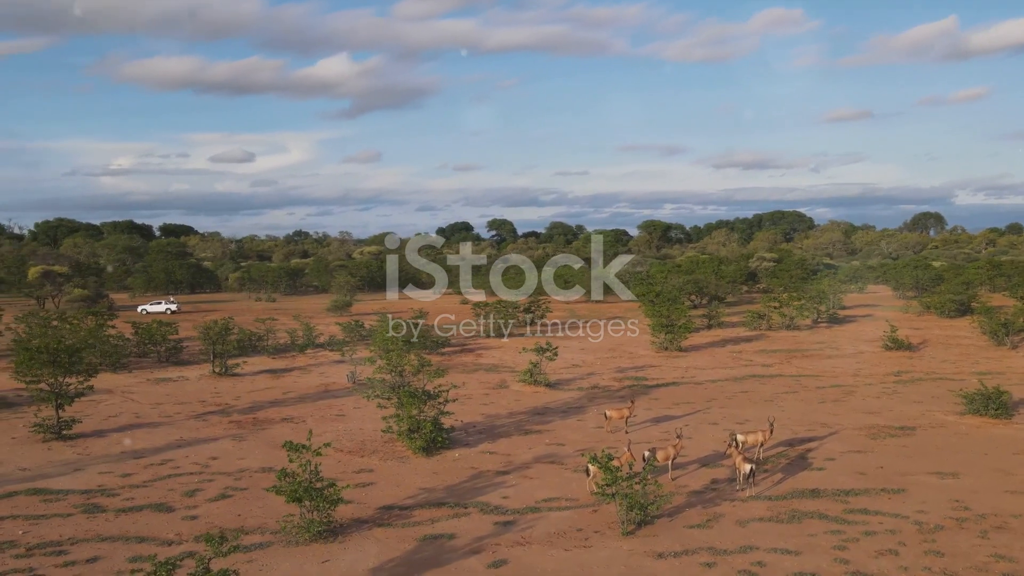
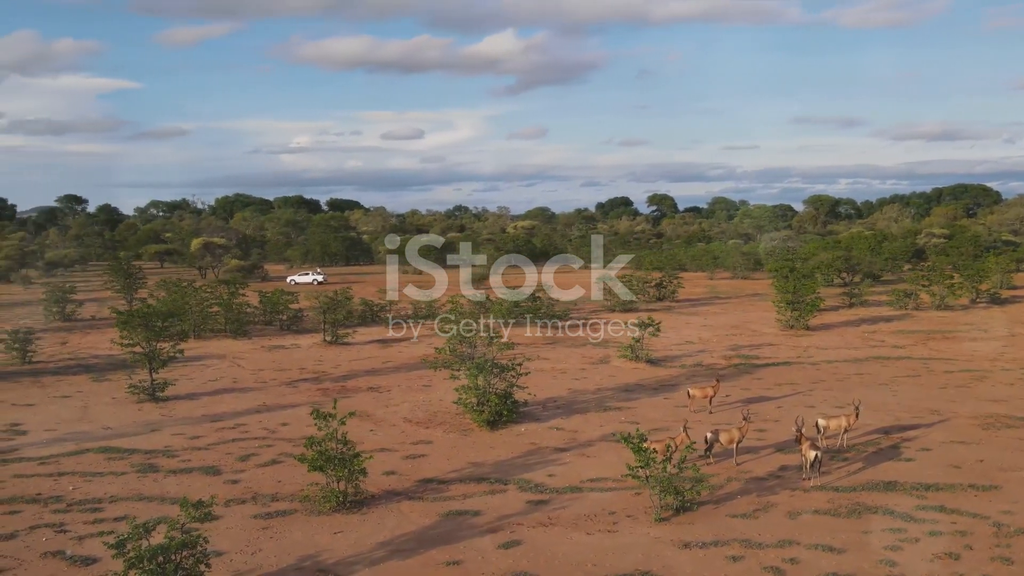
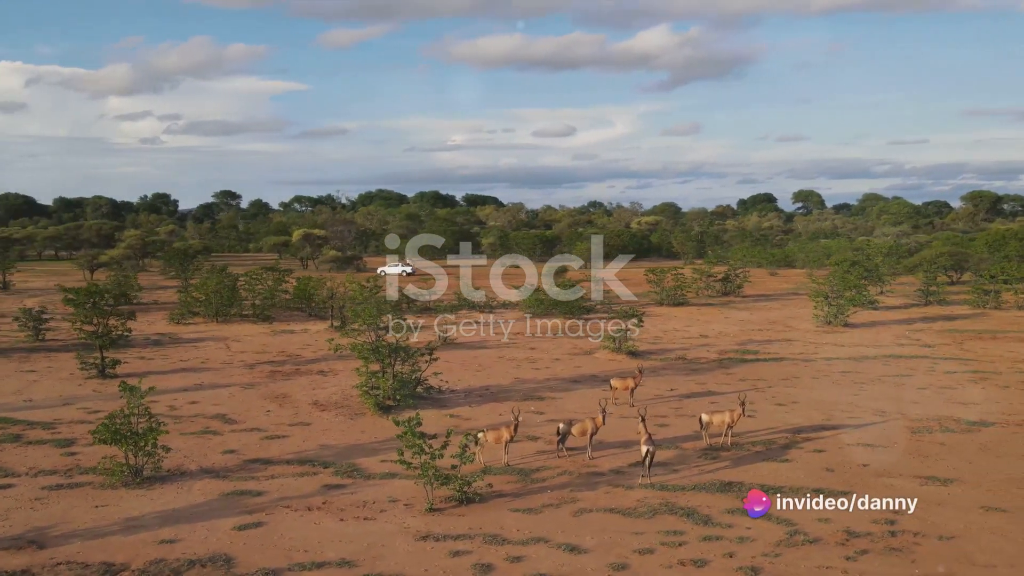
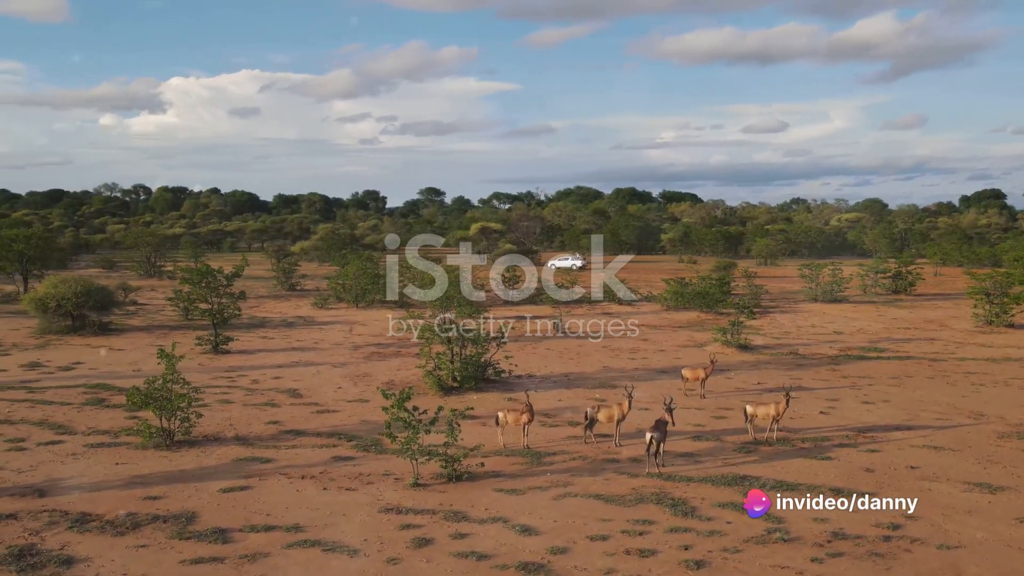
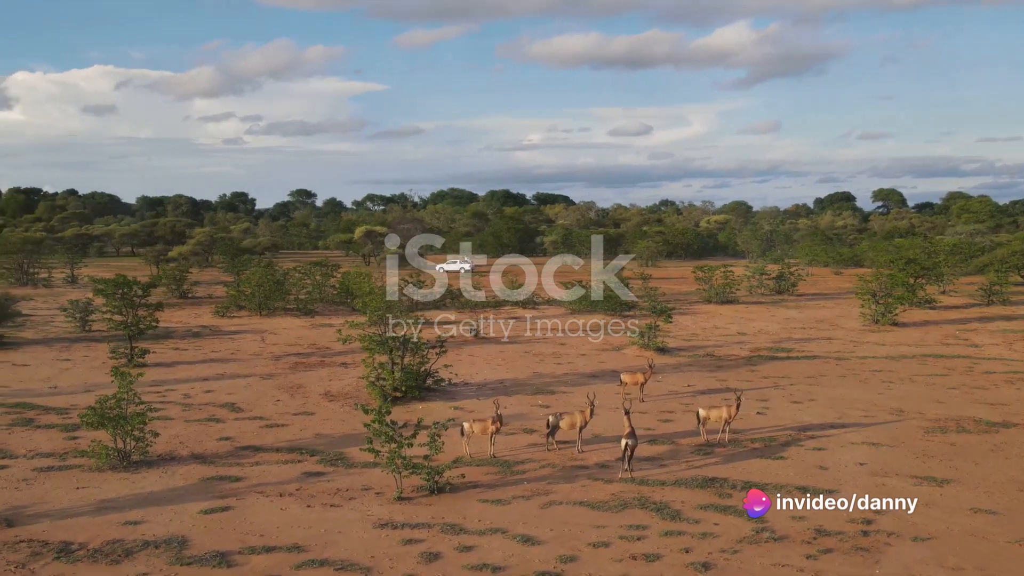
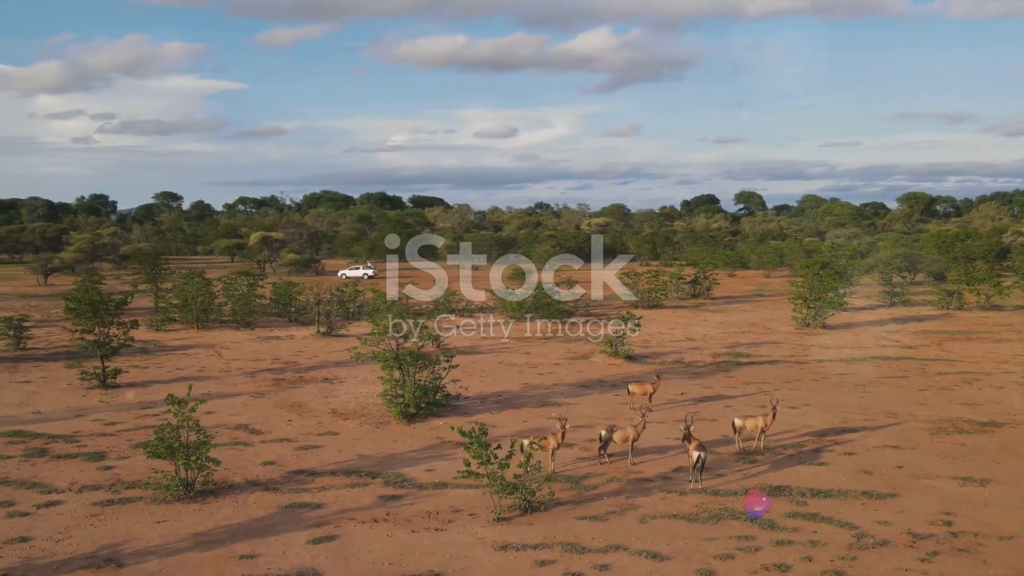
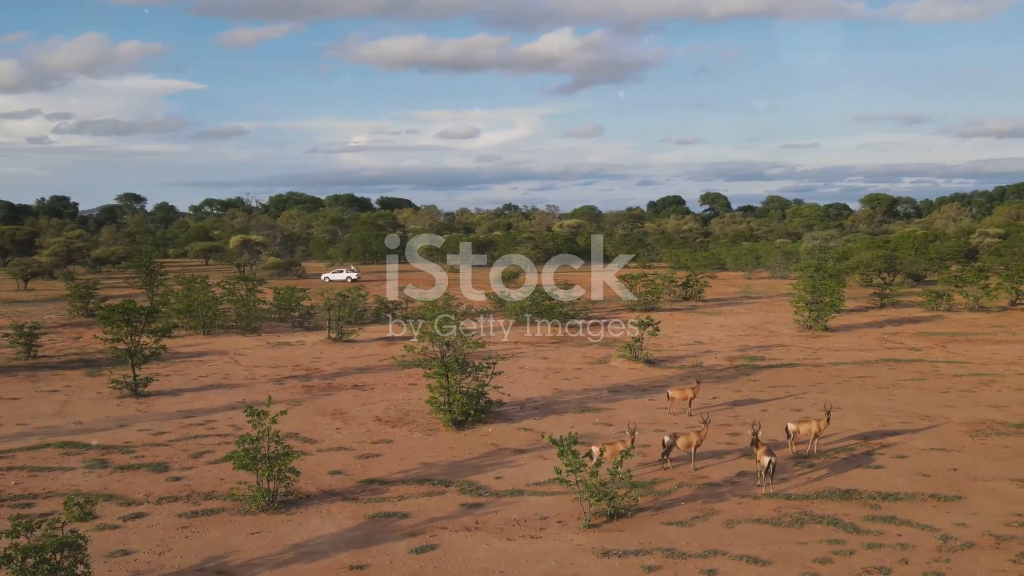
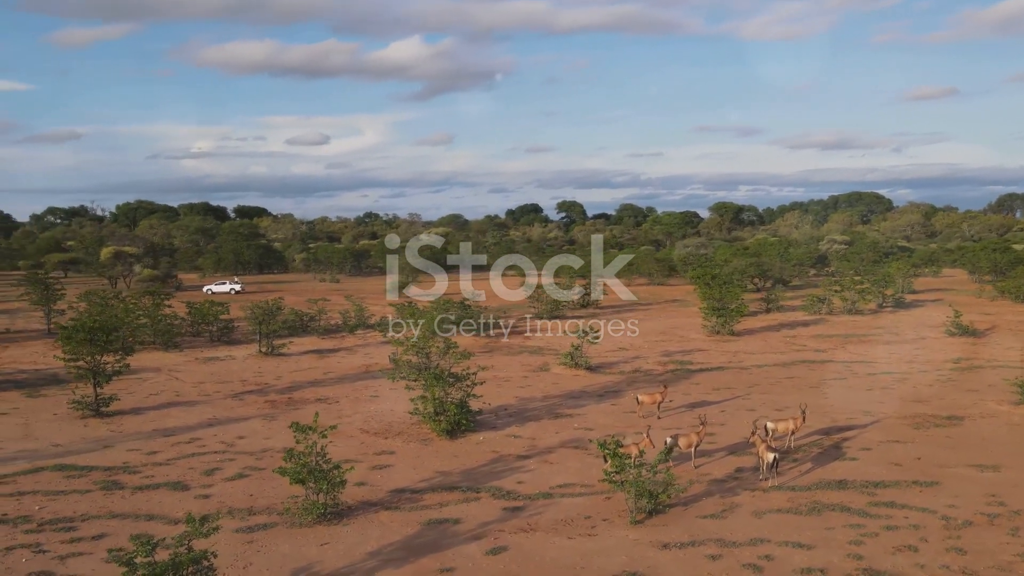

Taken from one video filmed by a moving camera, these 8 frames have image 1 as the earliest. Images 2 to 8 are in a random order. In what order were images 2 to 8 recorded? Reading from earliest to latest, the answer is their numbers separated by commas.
8, 2, 7, 6, 3, 5, 4
